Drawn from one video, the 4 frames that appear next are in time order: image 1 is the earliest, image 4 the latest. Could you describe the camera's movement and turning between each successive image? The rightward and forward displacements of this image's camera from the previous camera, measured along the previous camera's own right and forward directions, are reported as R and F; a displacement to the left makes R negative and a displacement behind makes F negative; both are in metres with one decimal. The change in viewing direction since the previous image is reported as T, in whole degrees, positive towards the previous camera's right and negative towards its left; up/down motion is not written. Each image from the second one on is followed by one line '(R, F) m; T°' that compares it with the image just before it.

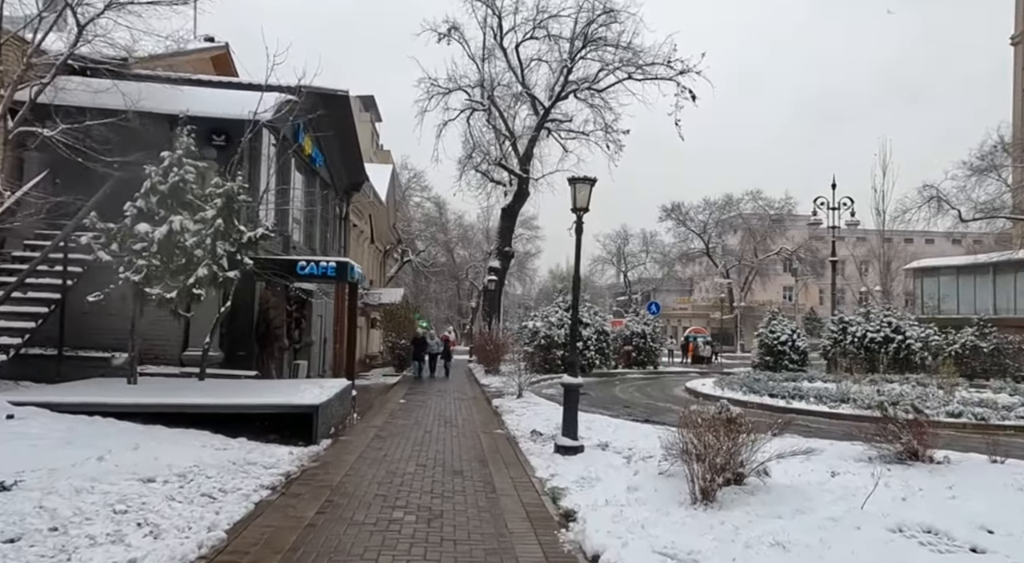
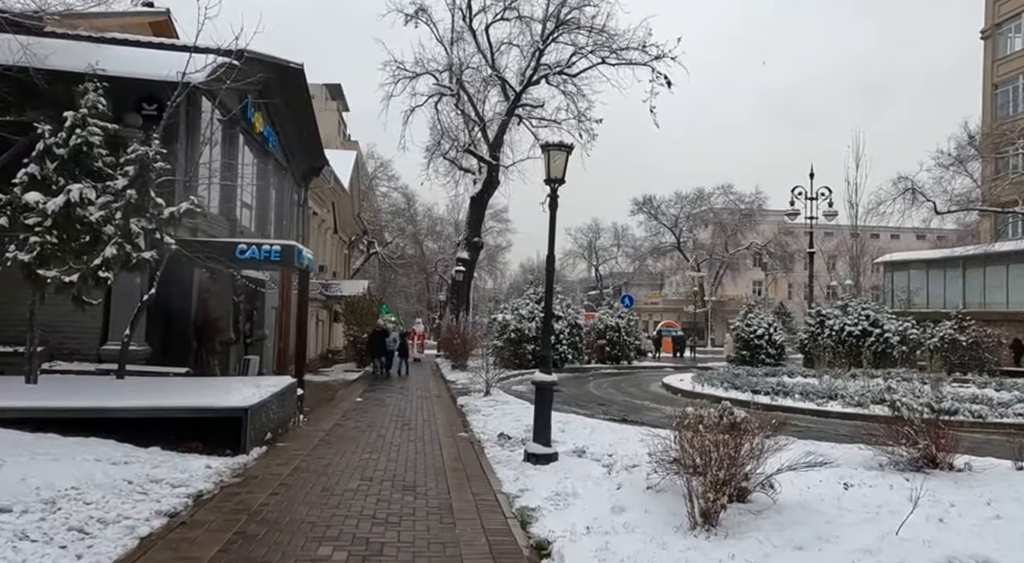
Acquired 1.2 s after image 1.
(+0.1, +1.3) m; +2°
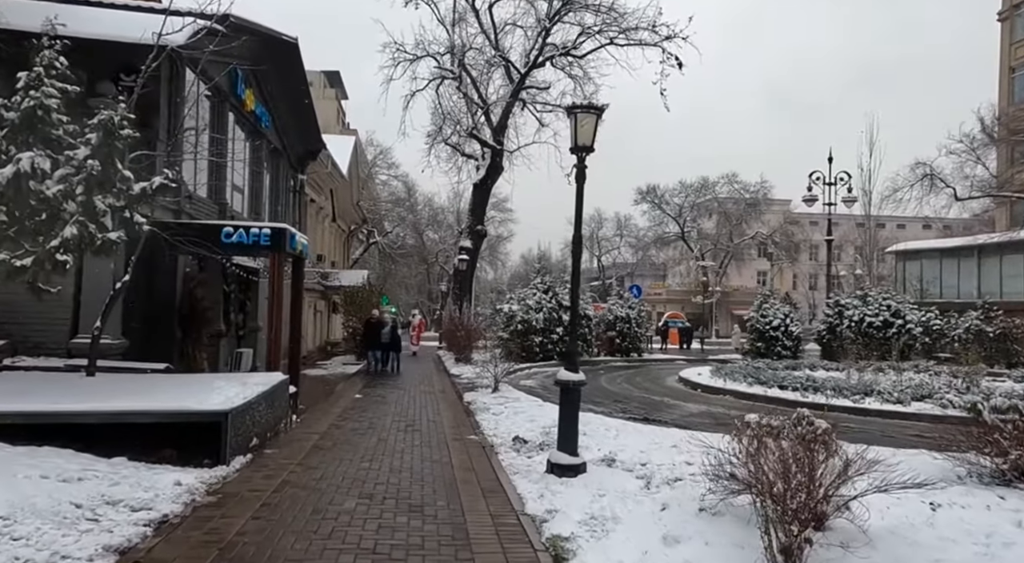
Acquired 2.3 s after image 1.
(-0.2, +1.1) m; 0°
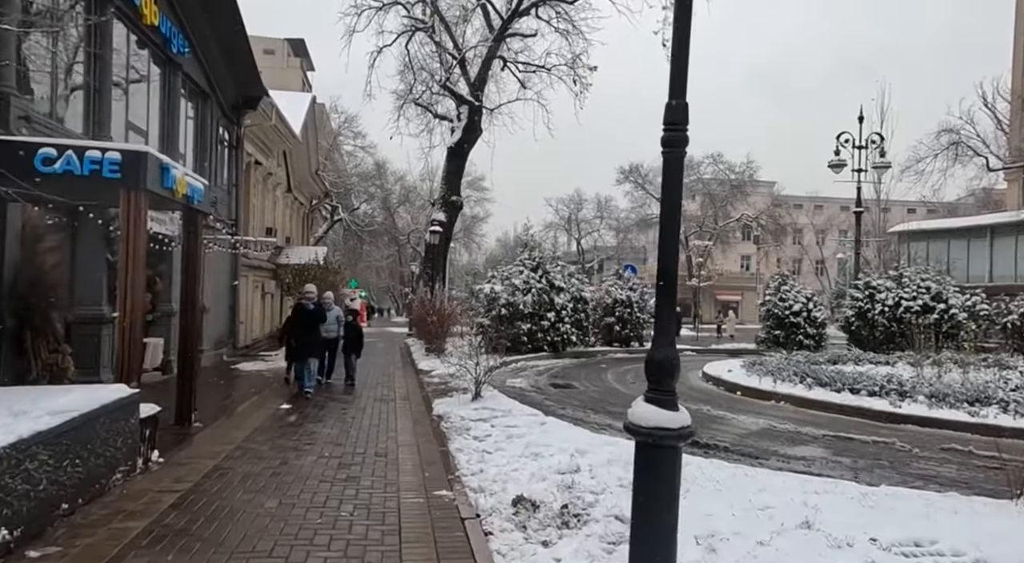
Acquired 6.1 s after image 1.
(-0.2, +4.0) m; +2°
